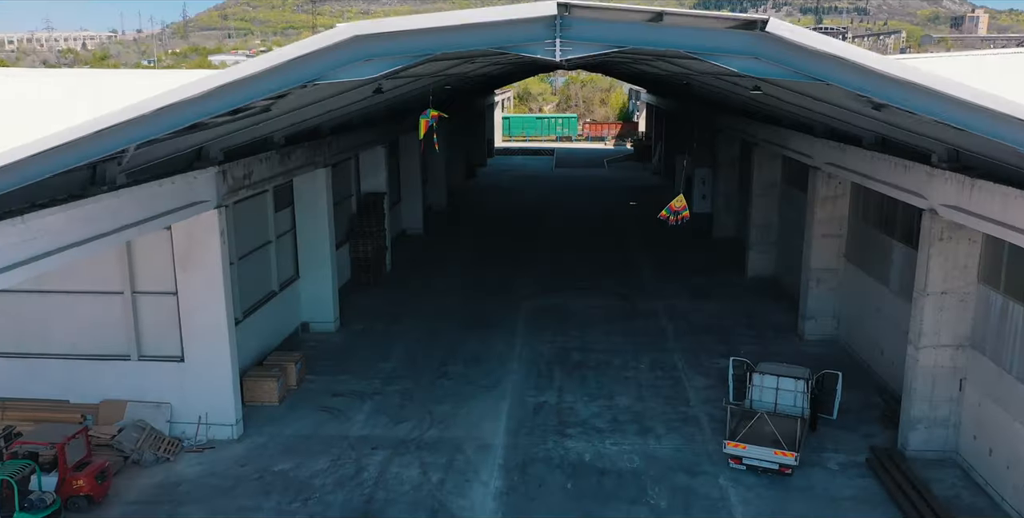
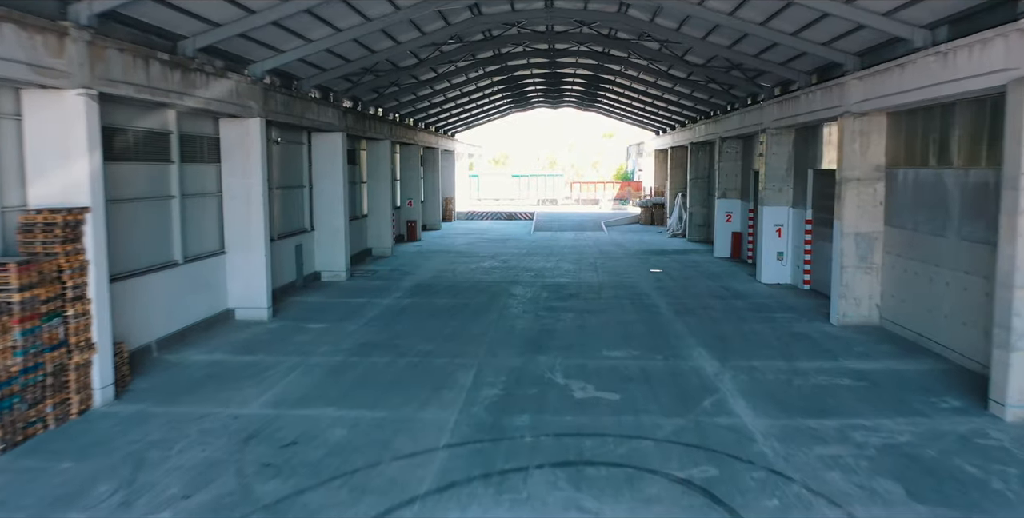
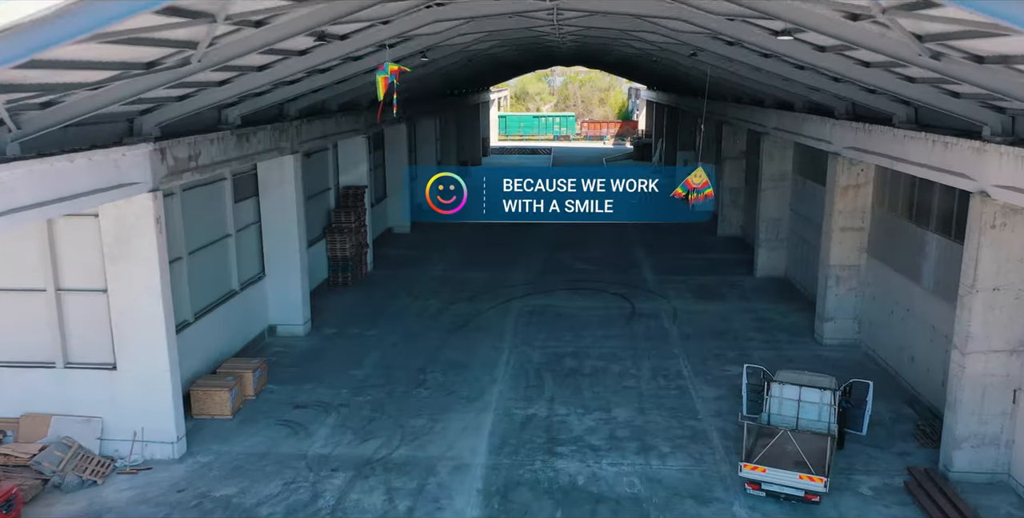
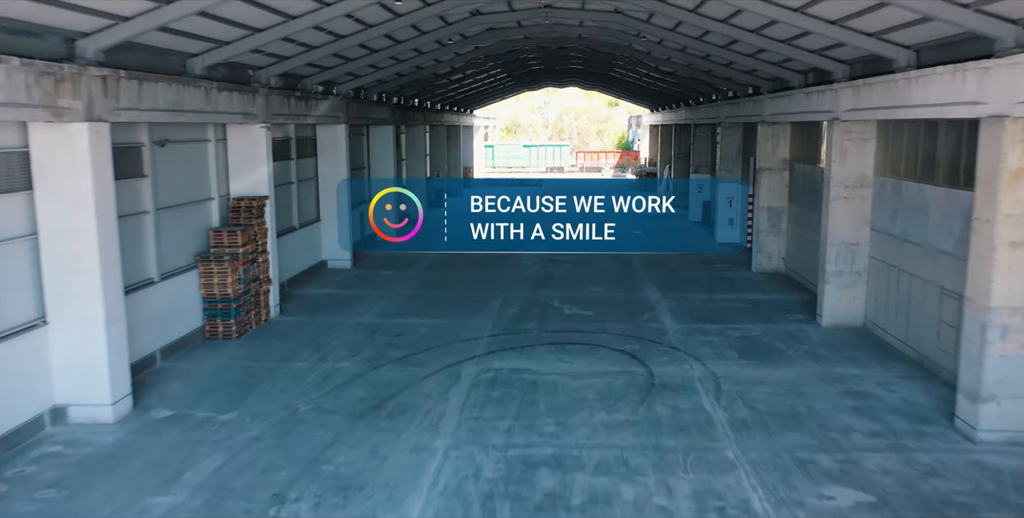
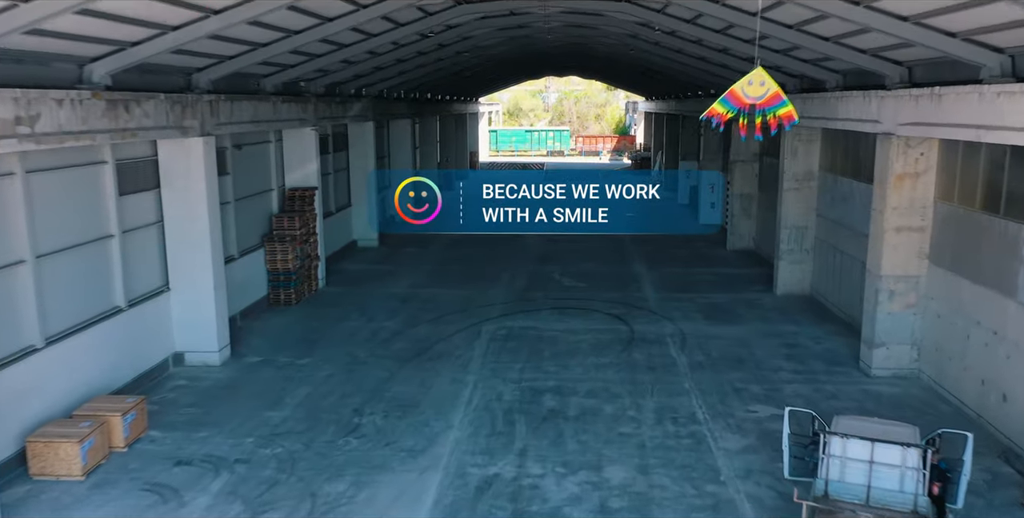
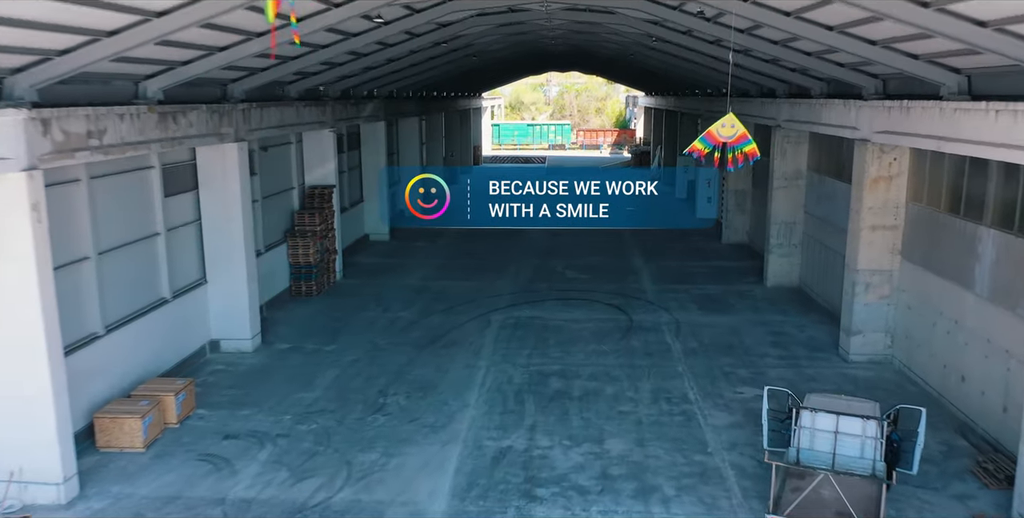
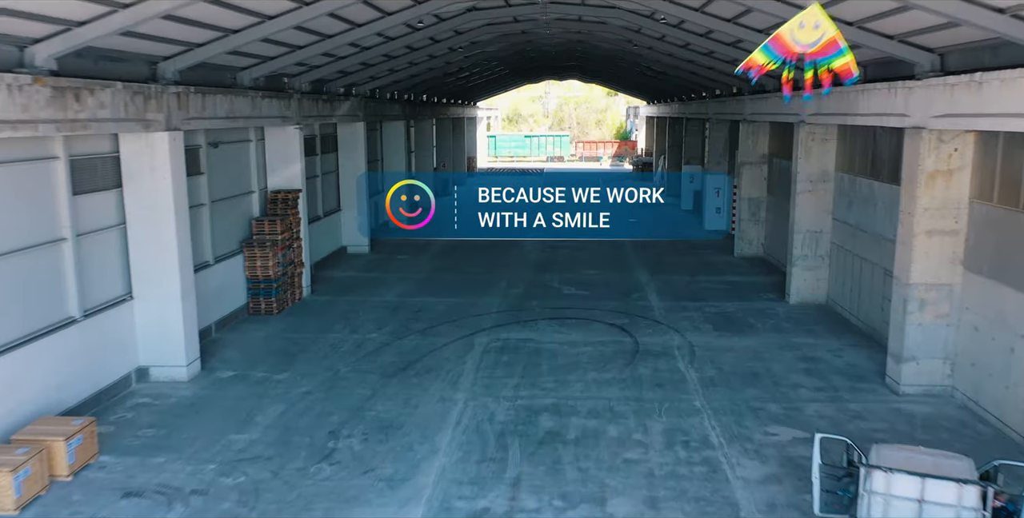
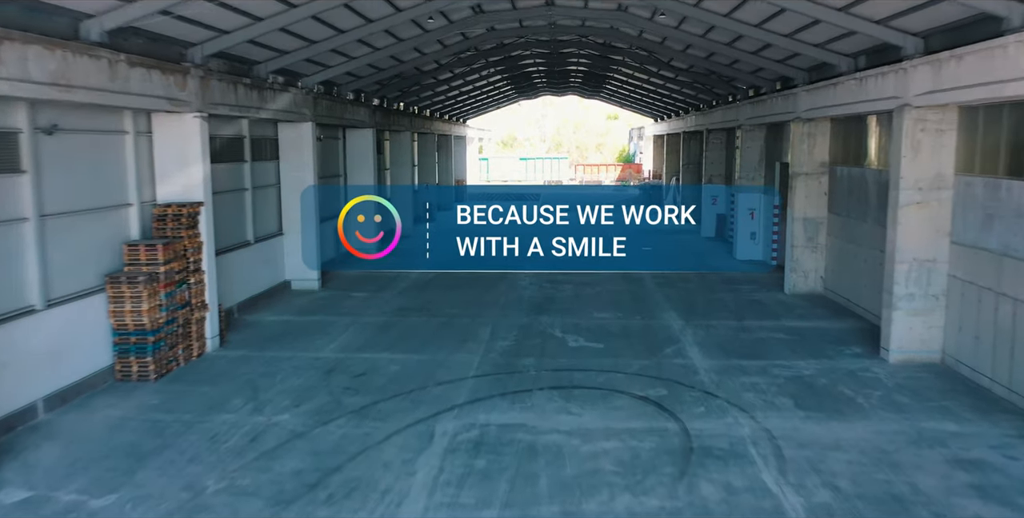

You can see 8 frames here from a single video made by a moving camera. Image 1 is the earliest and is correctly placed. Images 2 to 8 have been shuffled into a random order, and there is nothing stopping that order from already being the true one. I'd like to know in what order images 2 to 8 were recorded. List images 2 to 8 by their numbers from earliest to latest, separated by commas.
3, 6, 5, 7, 4, 8, 2
